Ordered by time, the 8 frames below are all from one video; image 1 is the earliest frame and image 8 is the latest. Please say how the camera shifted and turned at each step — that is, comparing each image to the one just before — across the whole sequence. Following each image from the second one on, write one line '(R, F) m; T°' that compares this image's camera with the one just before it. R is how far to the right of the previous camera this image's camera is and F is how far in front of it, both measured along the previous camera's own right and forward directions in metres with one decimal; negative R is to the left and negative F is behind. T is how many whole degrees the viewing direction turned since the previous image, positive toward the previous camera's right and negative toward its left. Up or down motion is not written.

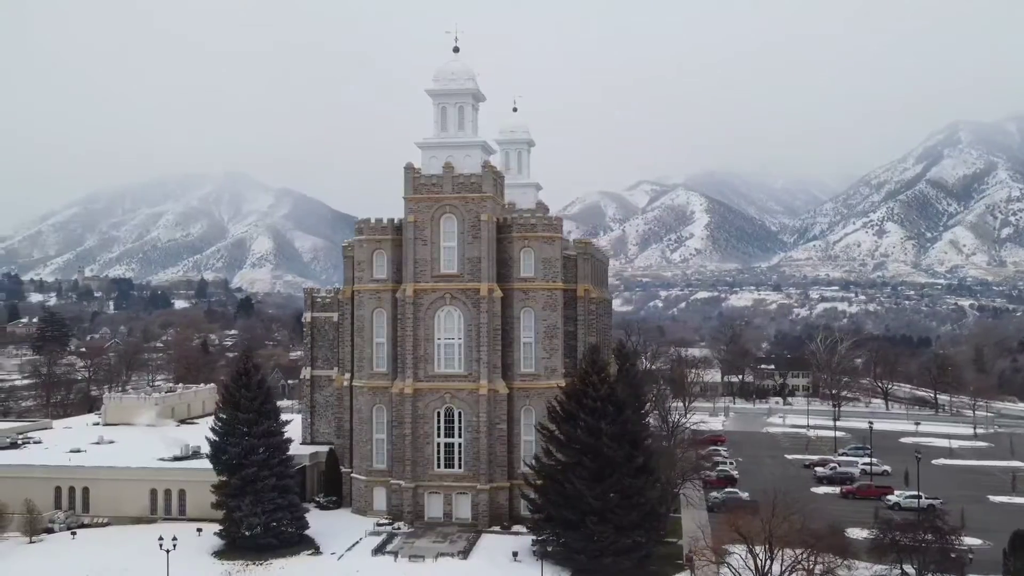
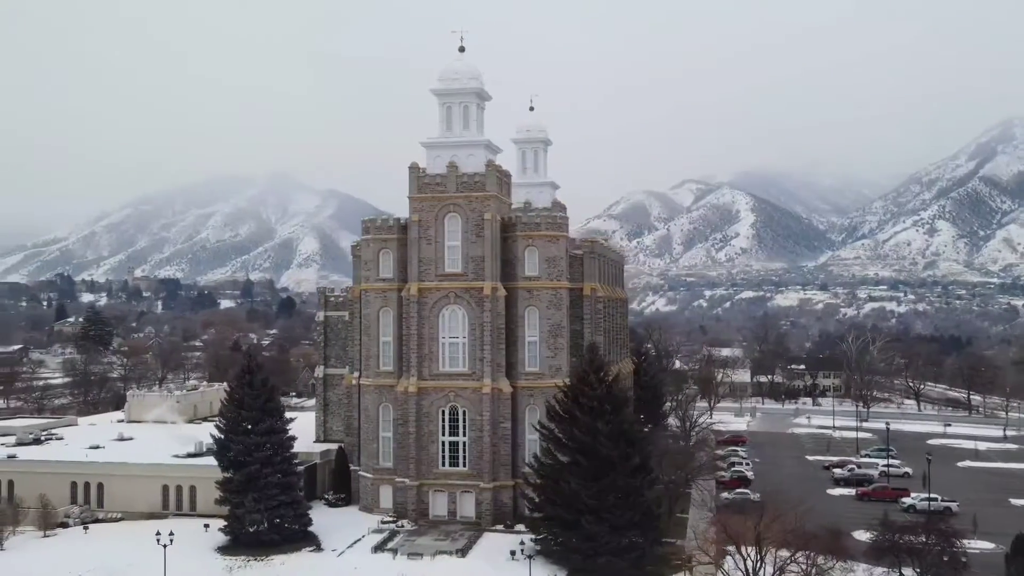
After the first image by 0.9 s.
(+1.6, +0.1) m; -2°
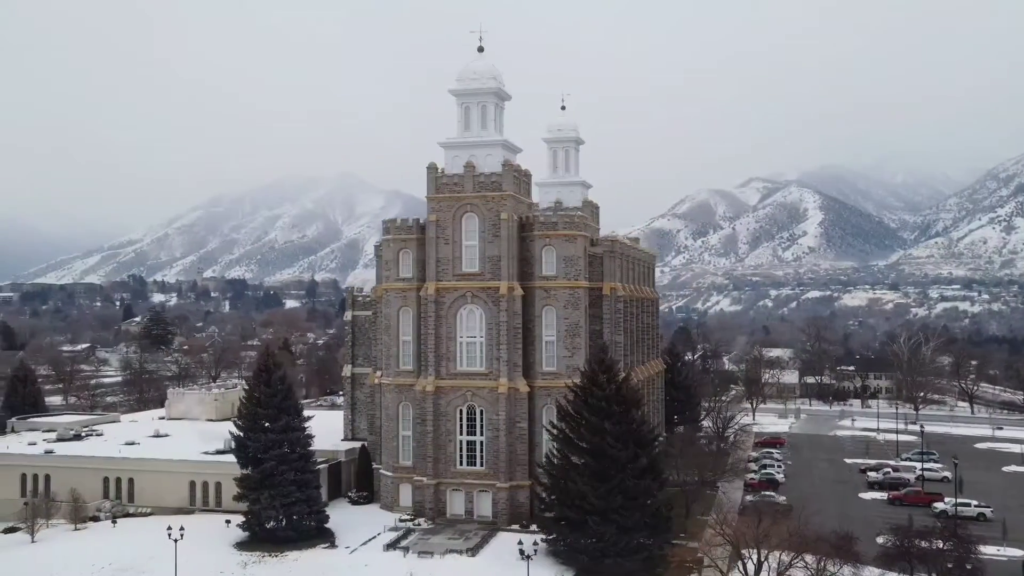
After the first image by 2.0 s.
(+1.8, +0.1) m; -4°
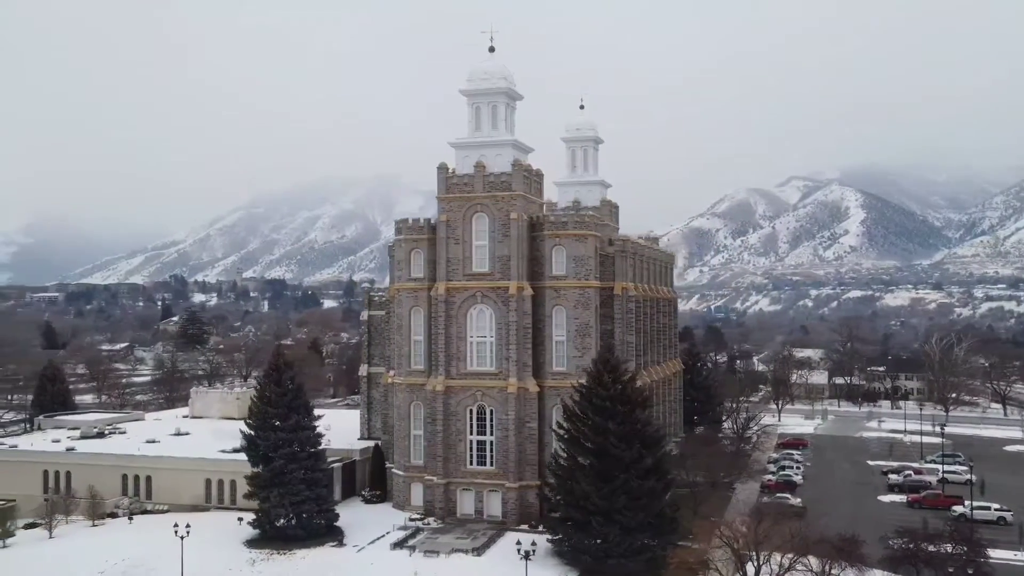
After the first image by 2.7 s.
(+1.1, +0.1) m; -2°
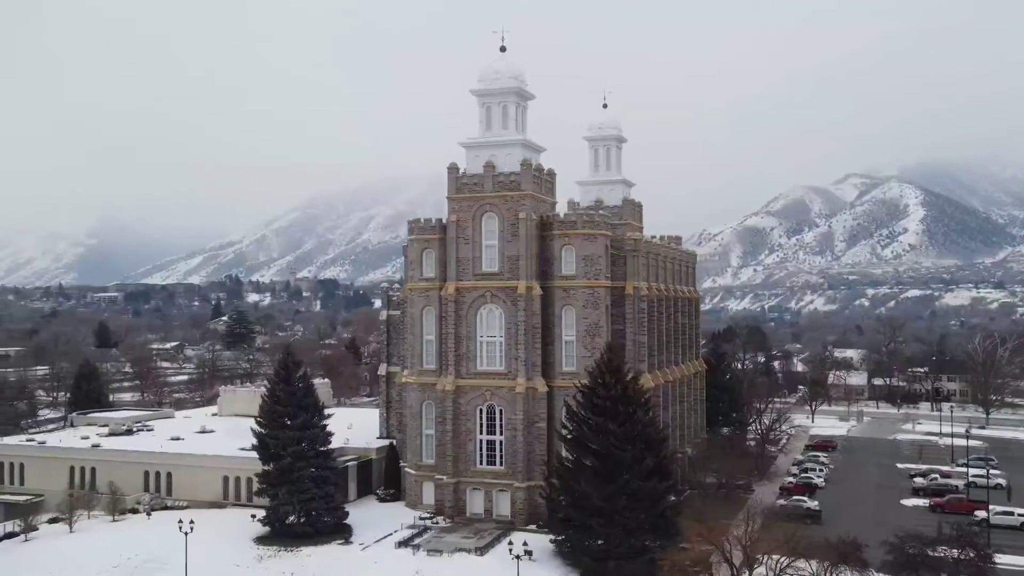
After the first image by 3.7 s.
(+1.7, +0.1) m; -3°
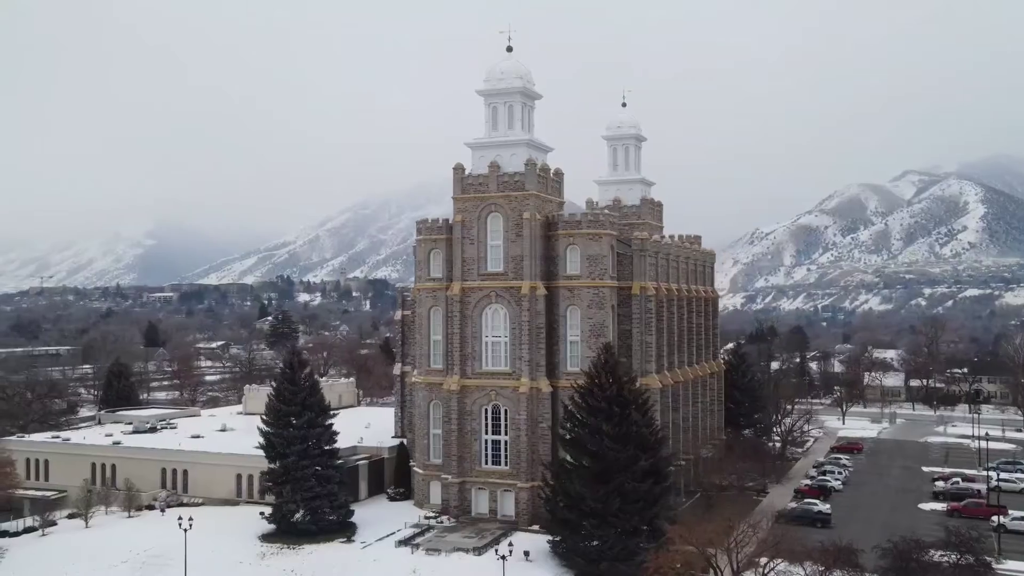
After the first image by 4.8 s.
(+1.8, +0.1) m; -3°
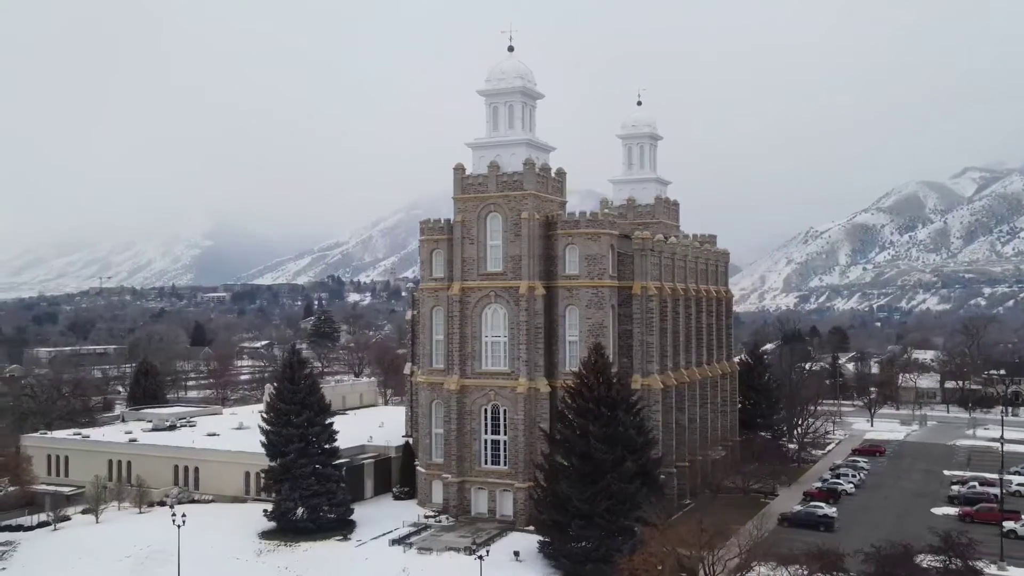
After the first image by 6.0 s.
(+2.1, +0.1) m; -3°
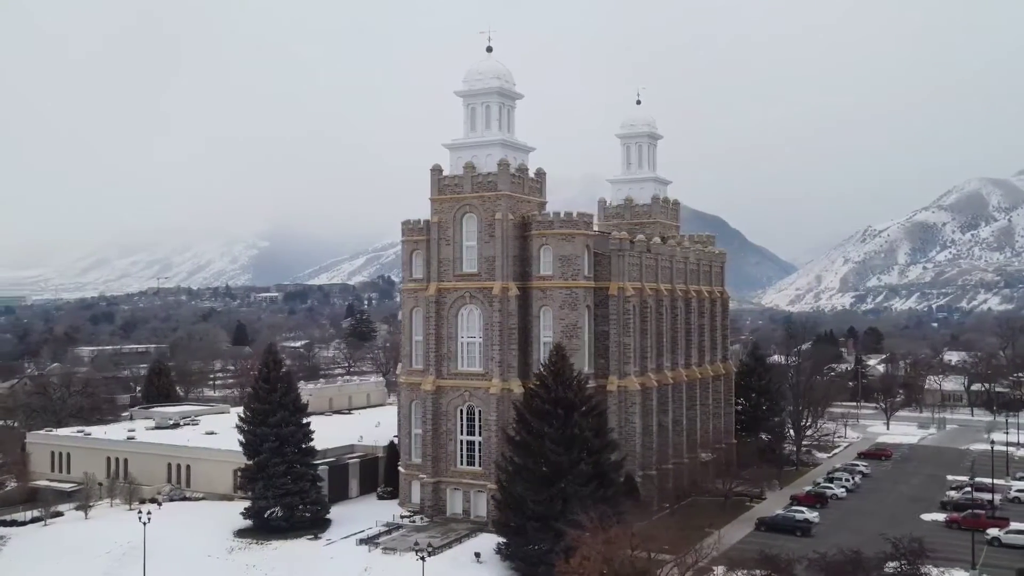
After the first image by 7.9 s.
(+3.2, +0.1) m; -3°
